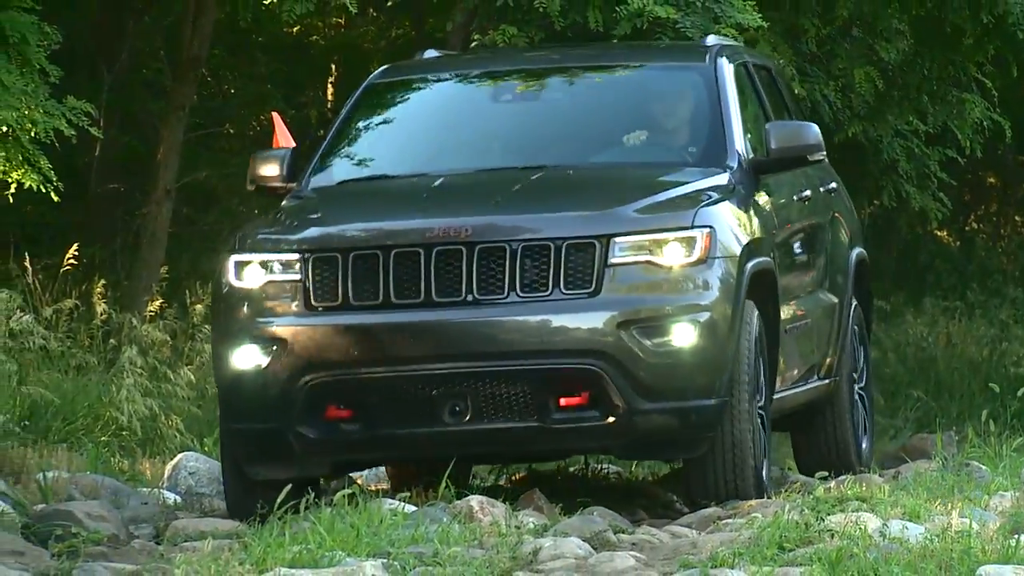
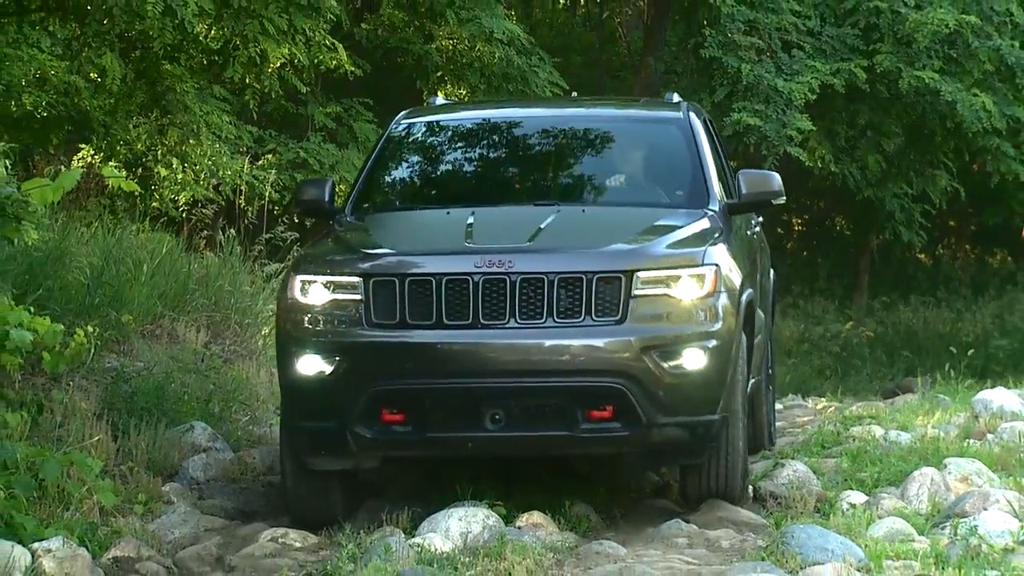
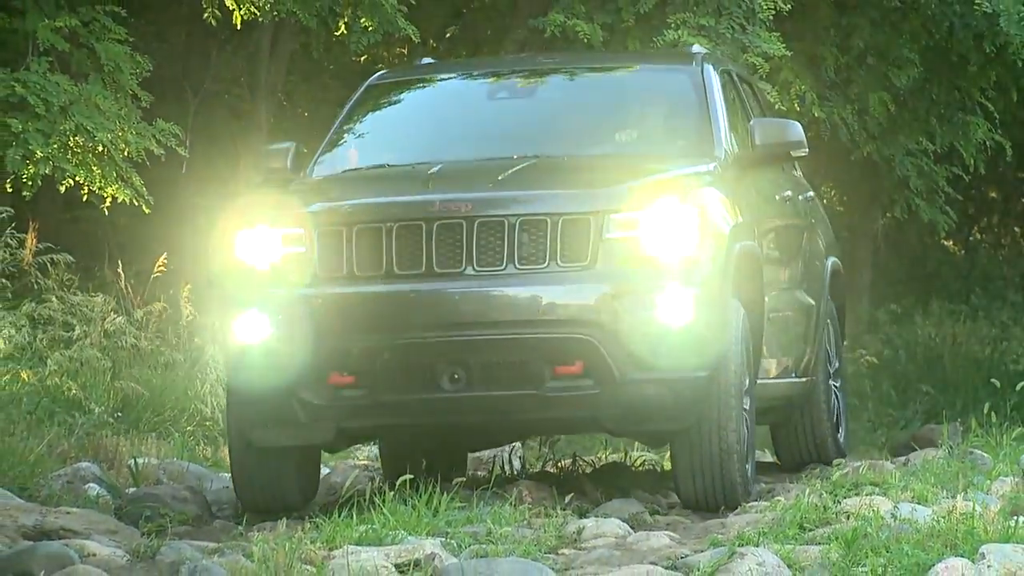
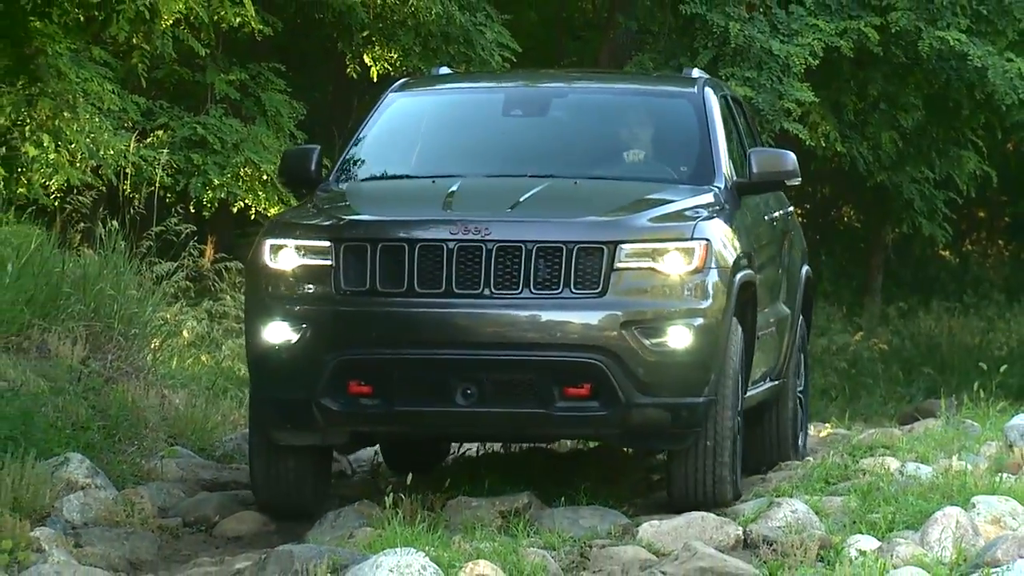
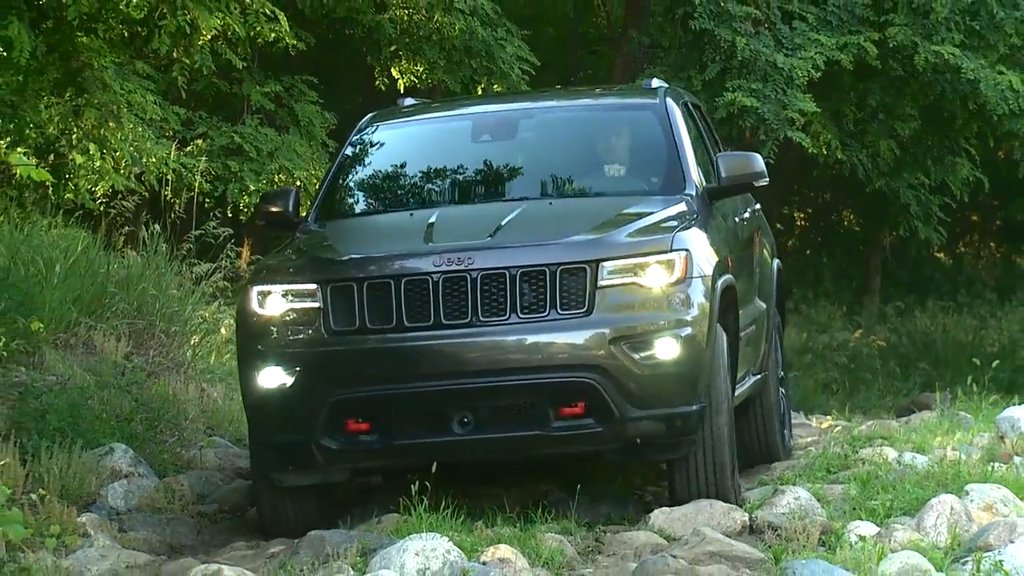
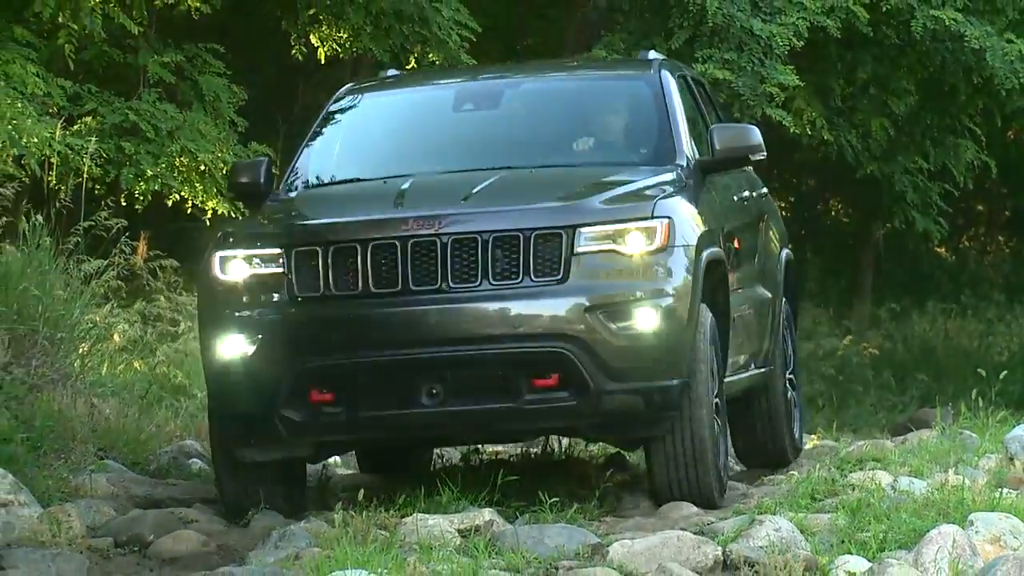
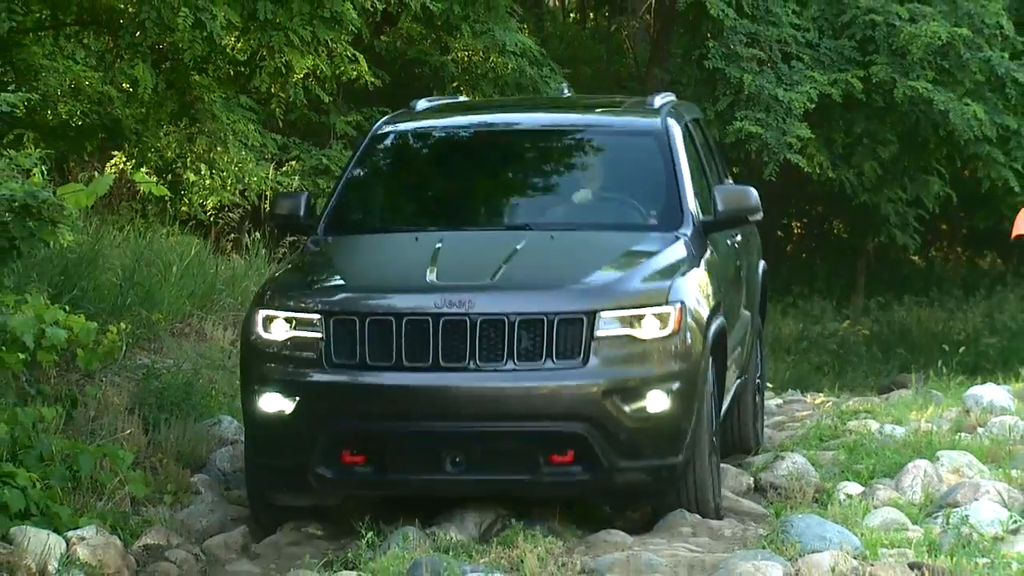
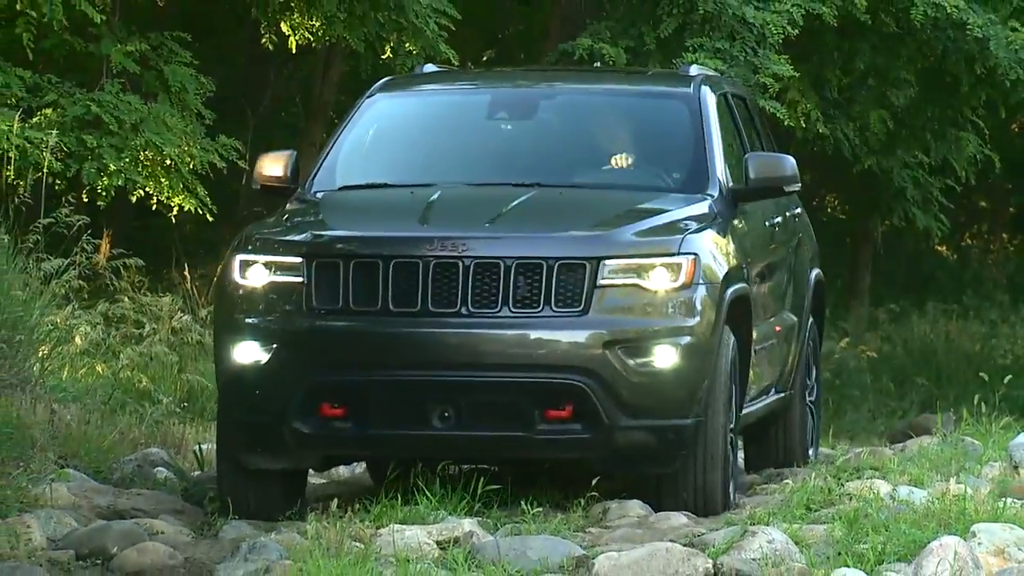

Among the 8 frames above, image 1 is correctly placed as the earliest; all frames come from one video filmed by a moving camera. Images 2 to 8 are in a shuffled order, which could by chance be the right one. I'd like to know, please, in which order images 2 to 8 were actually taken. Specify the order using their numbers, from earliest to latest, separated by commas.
3, 8, 6, 4, 5, 2, 7
